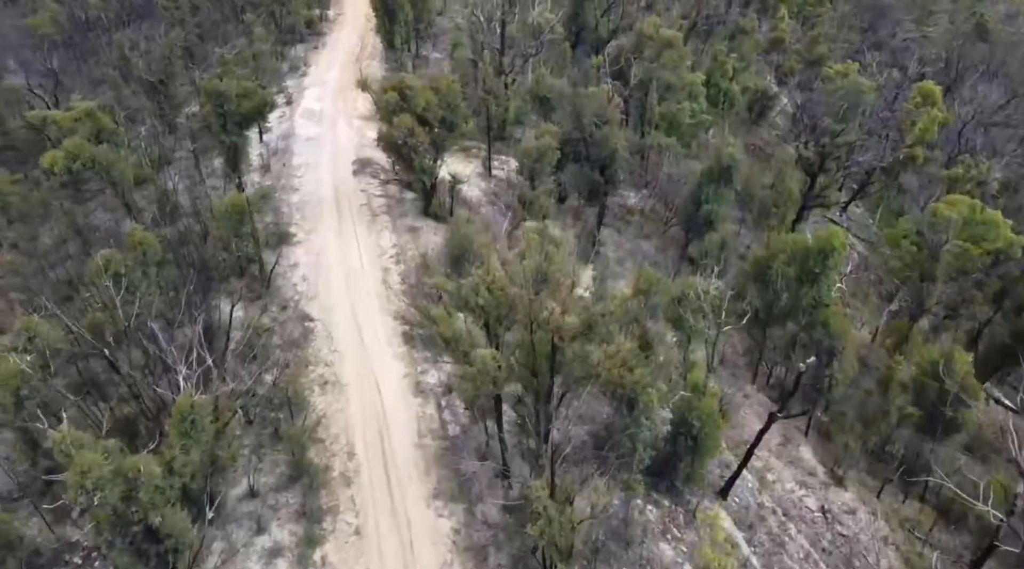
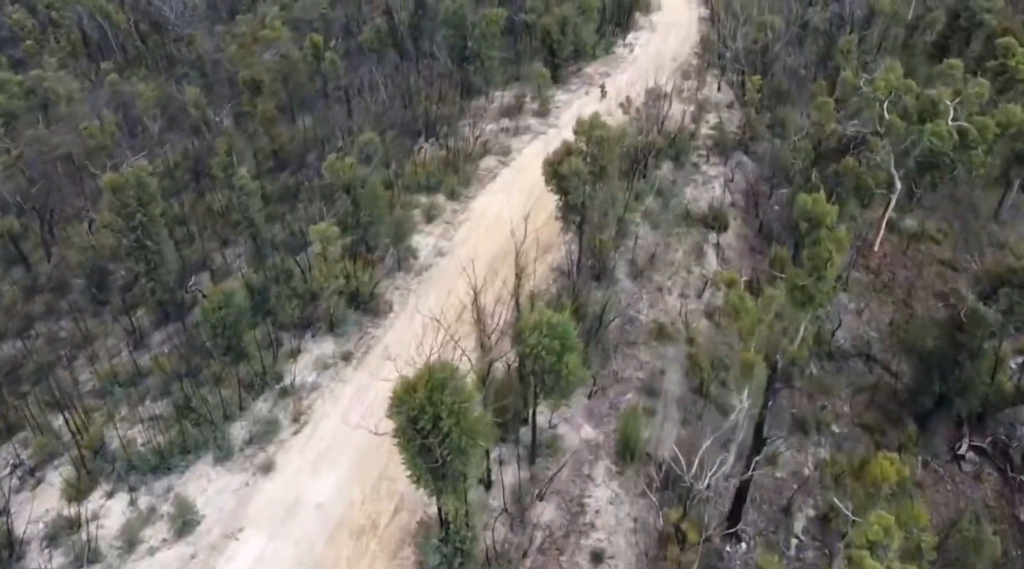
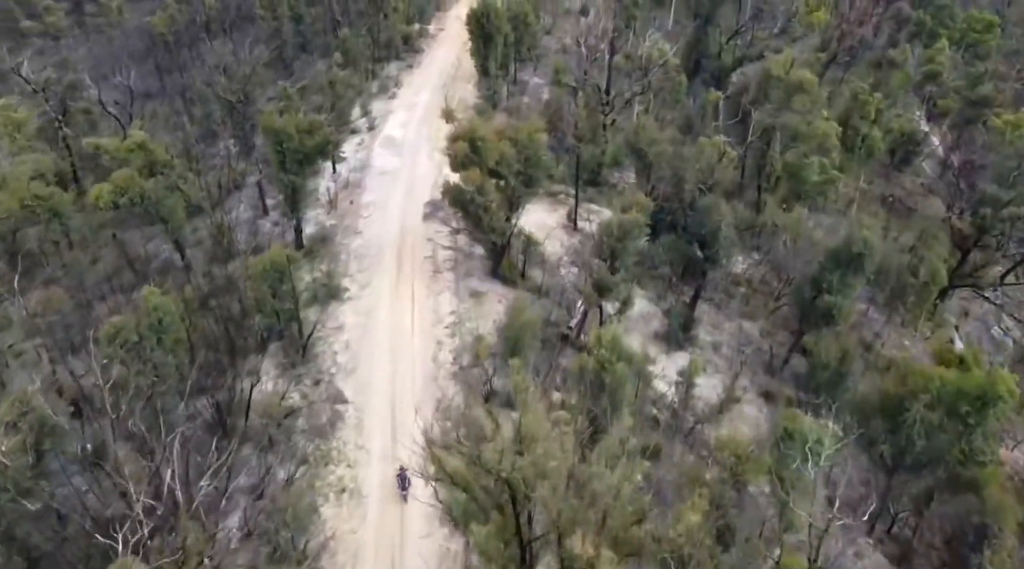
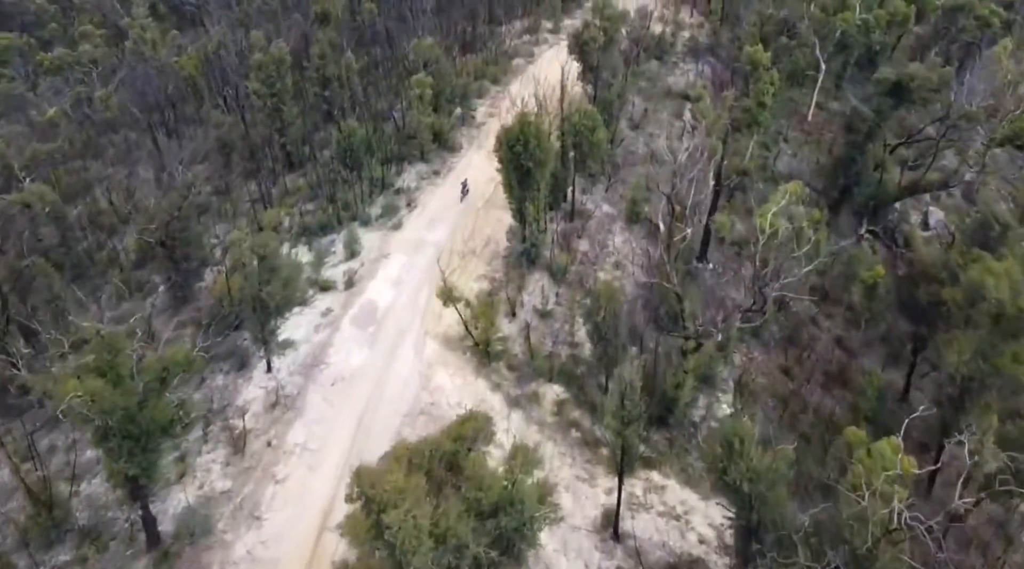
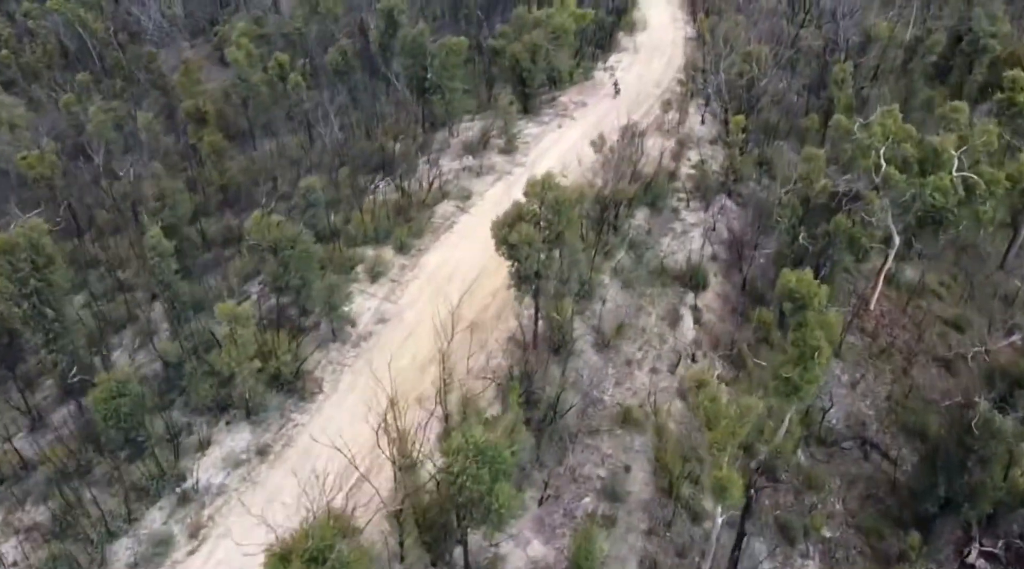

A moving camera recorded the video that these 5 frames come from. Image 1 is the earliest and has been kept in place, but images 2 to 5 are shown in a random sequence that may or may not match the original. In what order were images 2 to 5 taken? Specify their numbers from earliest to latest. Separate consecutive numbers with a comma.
3, 4, 2, 5
